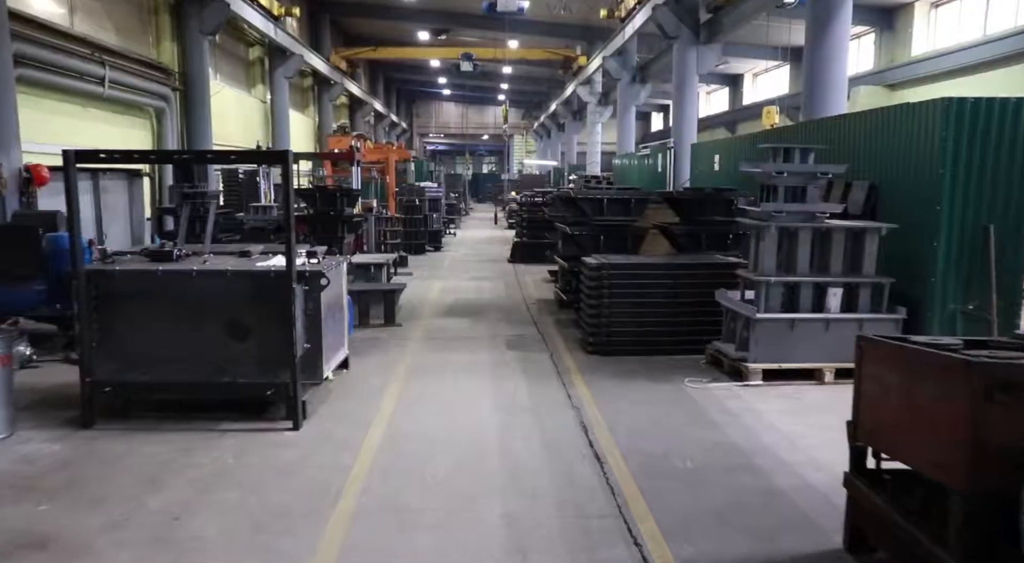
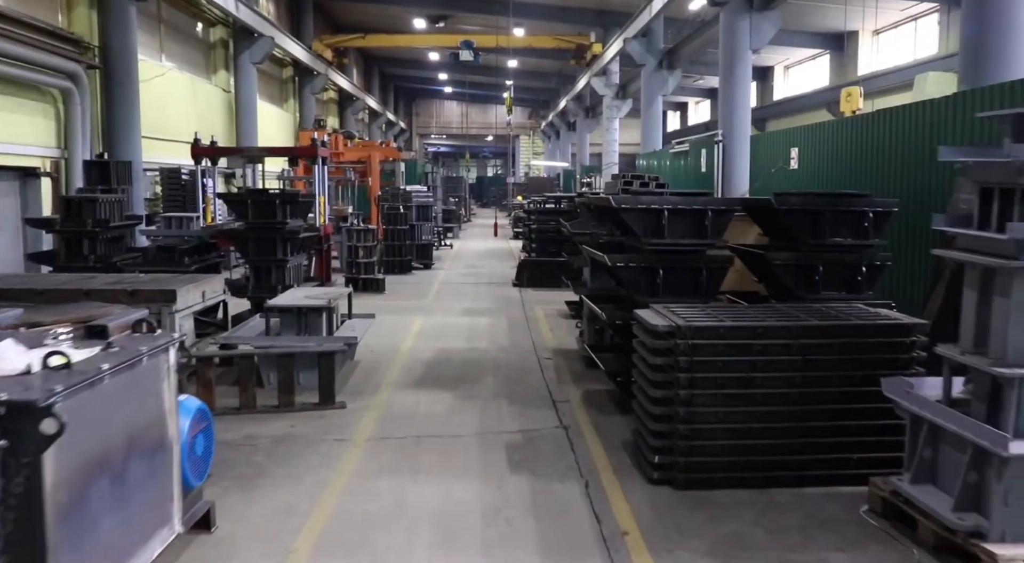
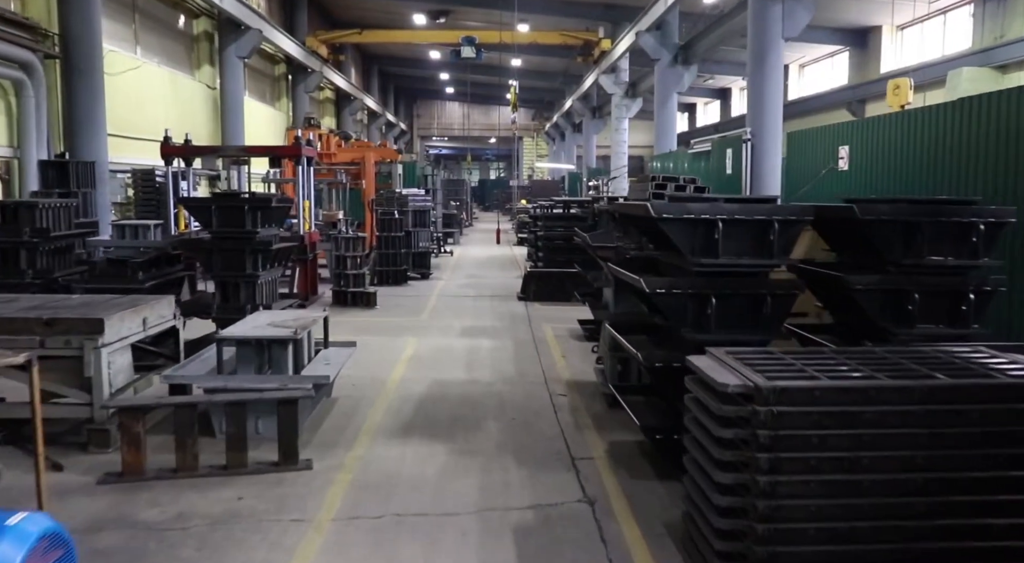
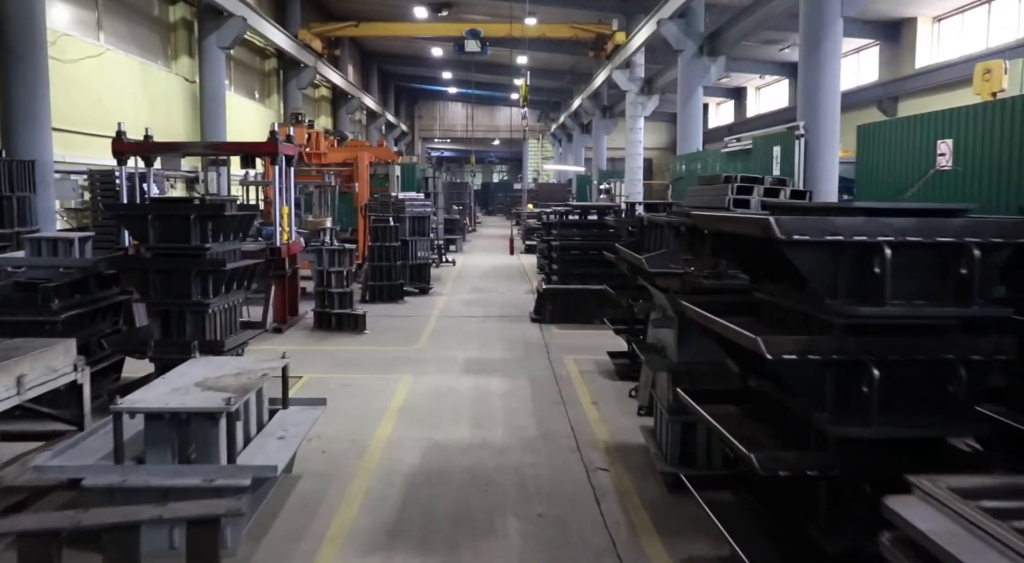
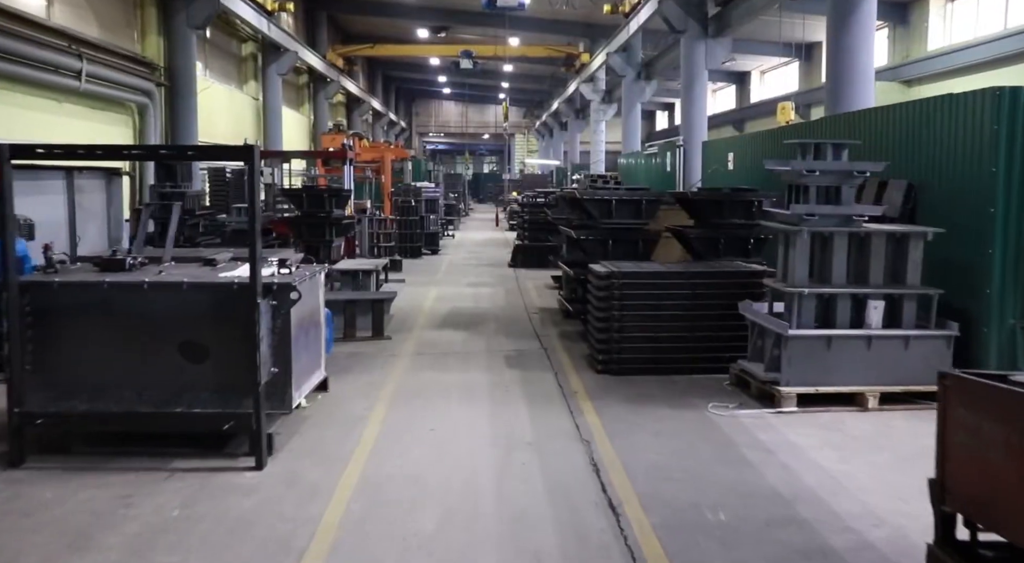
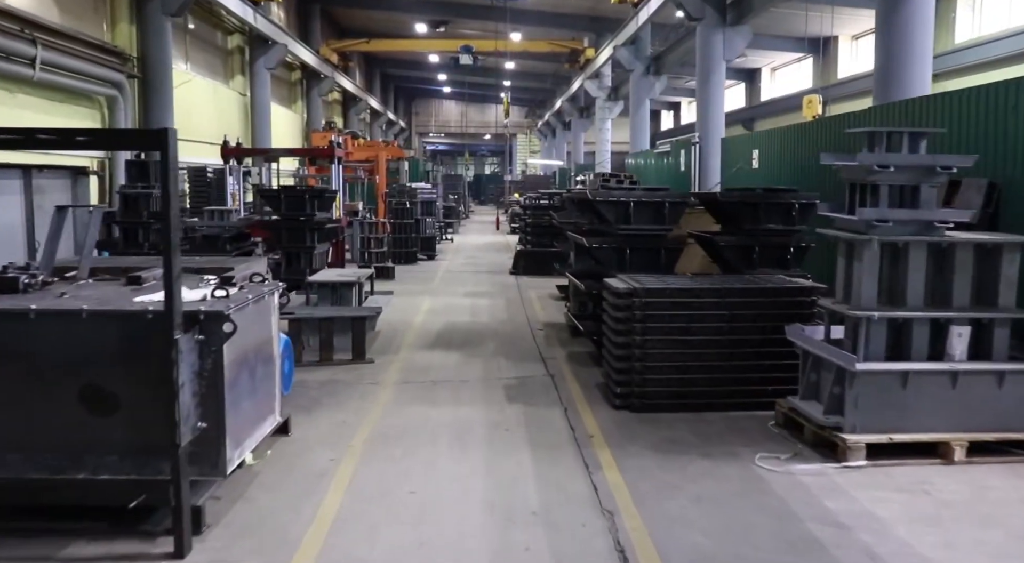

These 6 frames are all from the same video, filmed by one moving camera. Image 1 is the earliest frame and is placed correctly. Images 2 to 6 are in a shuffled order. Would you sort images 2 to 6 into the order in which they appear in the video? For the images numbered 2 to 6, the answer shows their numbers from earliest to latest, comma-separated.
5, 6, 2, 3, 4
